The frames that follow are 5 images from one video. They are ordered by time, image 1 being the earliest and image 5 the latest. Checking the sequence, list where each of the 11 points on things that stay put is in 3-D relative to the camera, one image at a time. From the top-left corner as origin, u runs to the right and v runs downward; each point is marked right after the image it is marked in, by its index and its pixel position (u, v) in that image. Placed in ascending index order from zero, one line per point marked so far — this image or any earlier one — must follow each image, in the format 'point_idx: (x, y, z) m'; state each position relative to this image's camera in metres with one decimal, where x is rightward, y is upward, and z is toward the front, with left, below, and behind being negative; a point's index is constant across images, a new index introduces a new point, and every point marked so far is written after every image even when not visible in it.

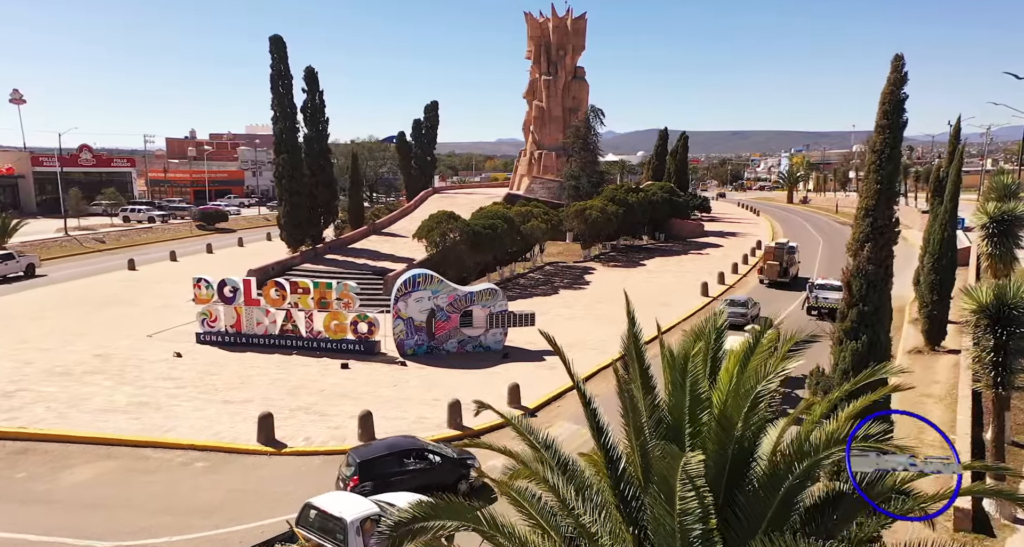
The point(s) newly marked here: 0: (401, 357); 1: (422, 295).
0: (-3.0, -2.3, +19.8) m
1: (-2.4, -0.6, +19.8) m
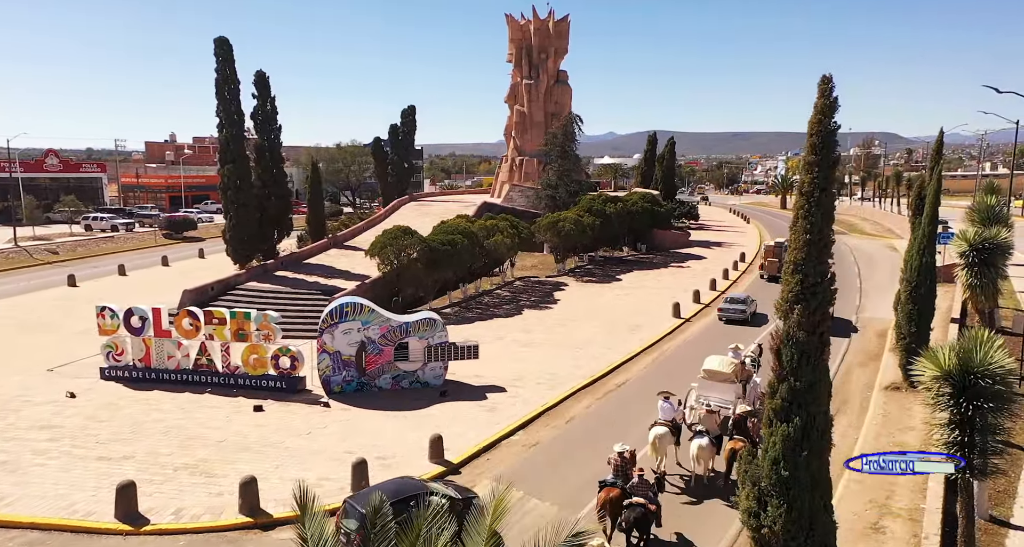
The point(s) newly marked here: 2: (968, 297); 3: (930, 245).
0: (-4.5, -3.0, +18.1) m
1: (-3.9, -1.3, +18.0) m
2: (+10.7, -0.6, +17.5) m
3: (+10.7, +0.7, +19.3) m
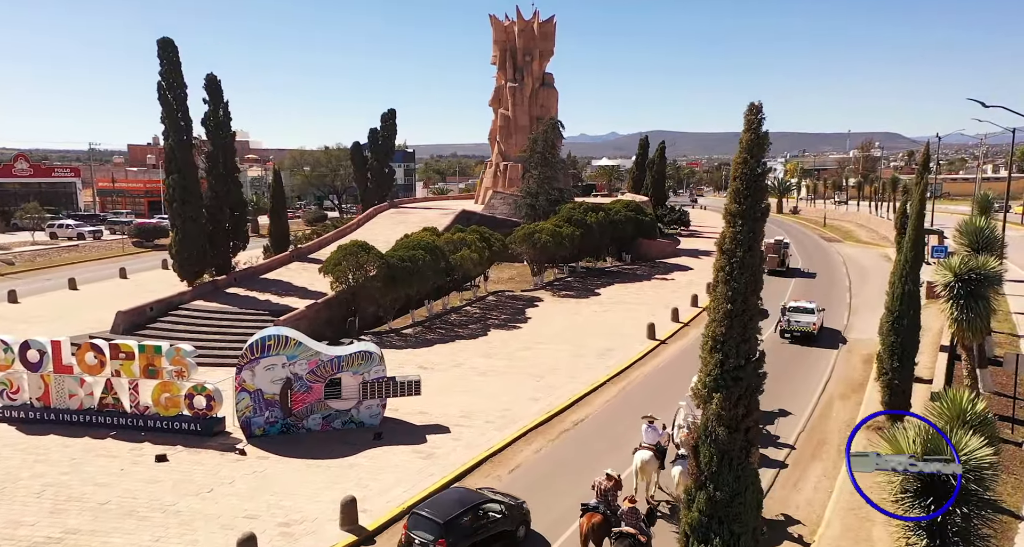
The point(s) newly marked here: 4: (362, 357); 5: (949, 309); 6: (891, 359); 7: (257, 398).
0: (-5.8, -3.6, +16.3) m
1: (-5.2, -1.9, +16.3) m
2: (+9.4, -1.3, +15.8) m
3: (+9.4, 0.0, +17.6) m
4: (-3.4, -1.9, +16.9) m
5: (+9.2, -0.8, +15.7) m
6: (+9.0, -2.0, +17.9) m
7: (-5.6, -2.7, +16.3) m
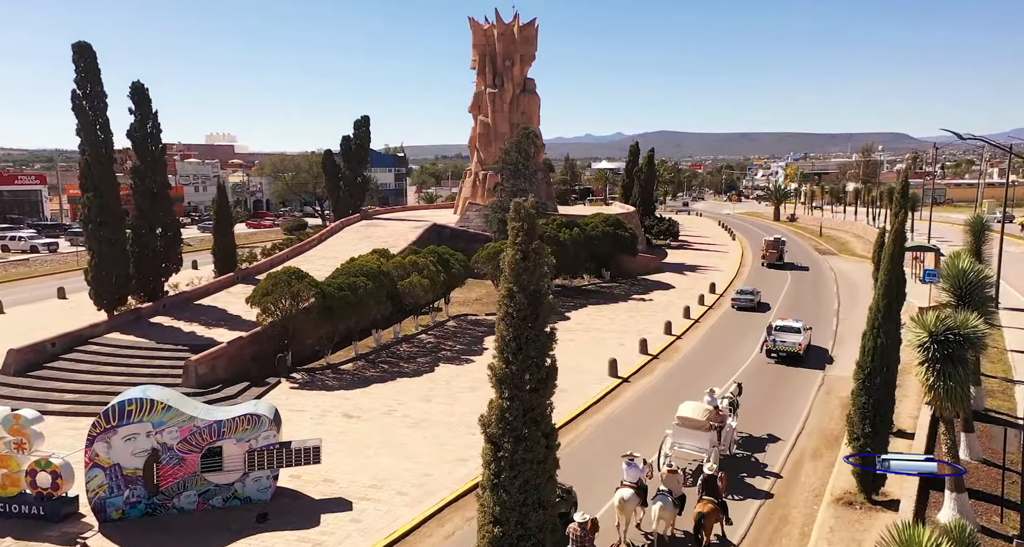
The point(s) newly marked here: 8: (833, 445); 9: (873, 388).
0: (-7.6, -4.6, +13.8) m
1: (-7.0, -2.9, +13.8) m
2: (+7.6, -2.3, +13.2) m
3: (+7.6, -1.0, +15.0) m
4: (-5.2, -2.9, +14.4) m
5: (+7.4, -1.8, +13.2) m
6: (+7.3, -3.1, +15.4) m
7: (-7.3, -3.7, +13.8) m
8: (+8.4, -4.5, +19.5) m
9: (+7.5, -2.3, +15.1) m
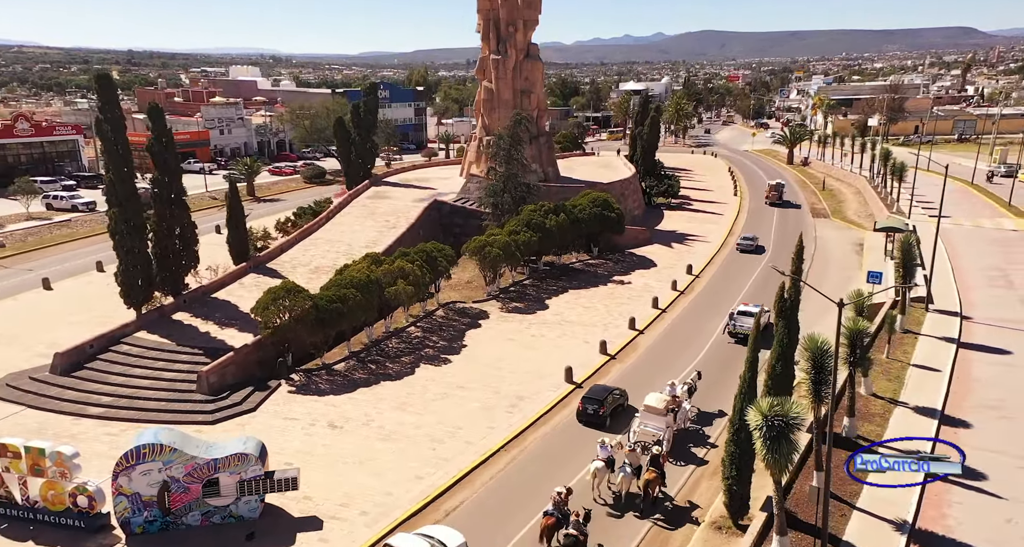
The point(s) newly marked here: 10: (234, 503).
0: (-9.2, -6.4, +18.1) m
1: (-8.6, -4.8, +17.9) m
2: (+5.9, -4.5, +16.7) m
3: (+6.1, -3.0, +18.3) m
4: (-6.8, -4.7, +18.4) m
5: (+5.8, -4.0, +16.6) m
6: (+5.7, -5.0, +18.9) m
7: (-9.0, -5.5, +18.0) m
8: (+7.0, -5.9, +23.1) m
9: (+5.9, -4.3, +18.6) m
10: (-7.0, -5.8, +18.7) m
